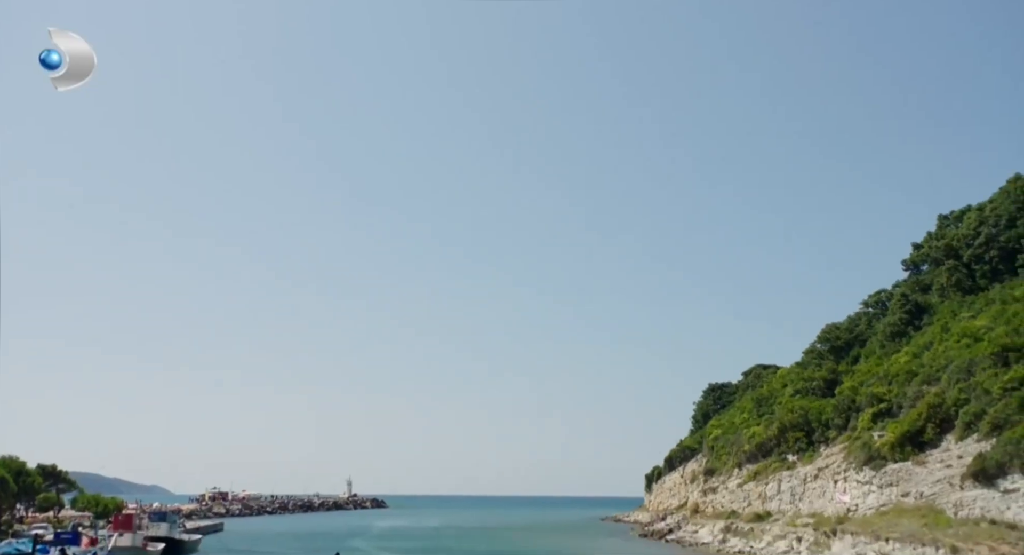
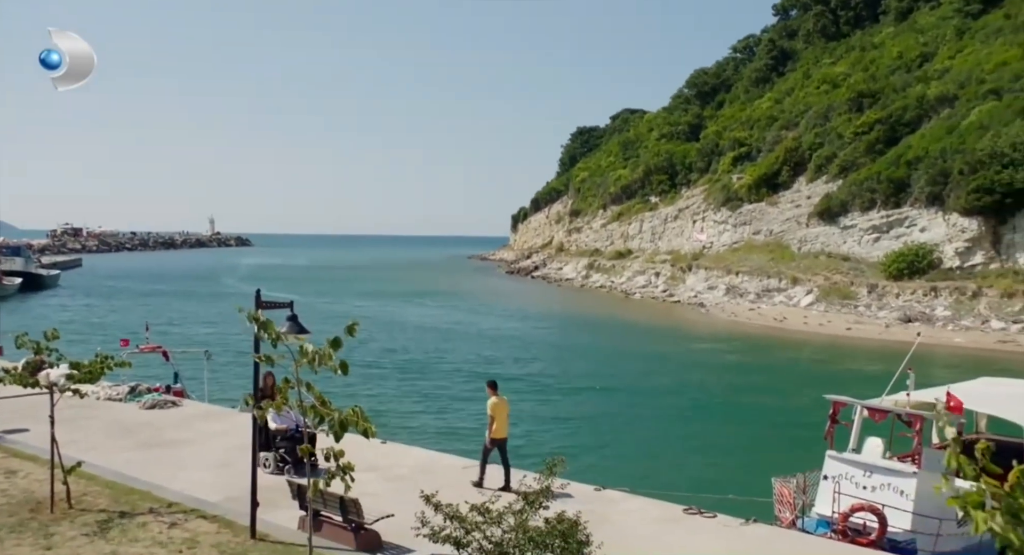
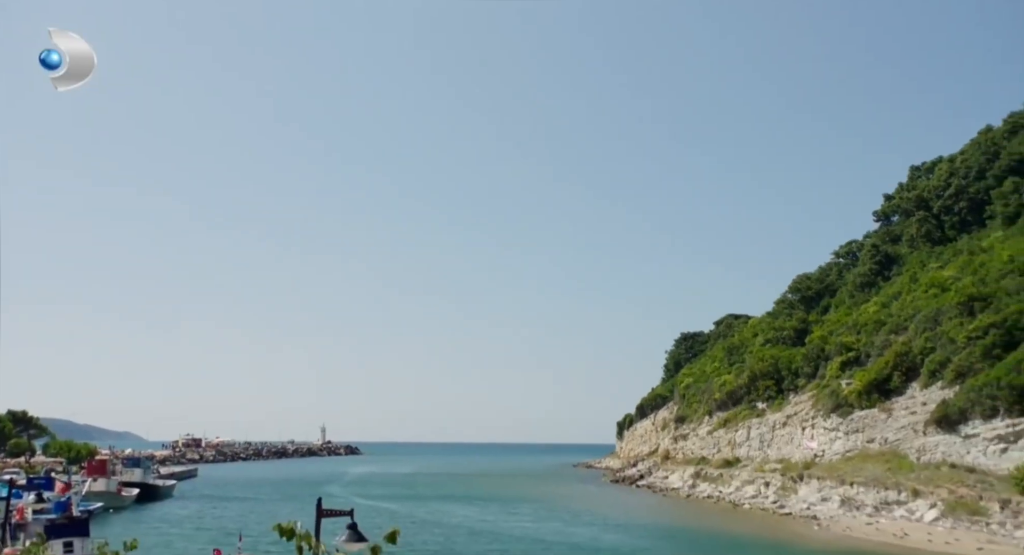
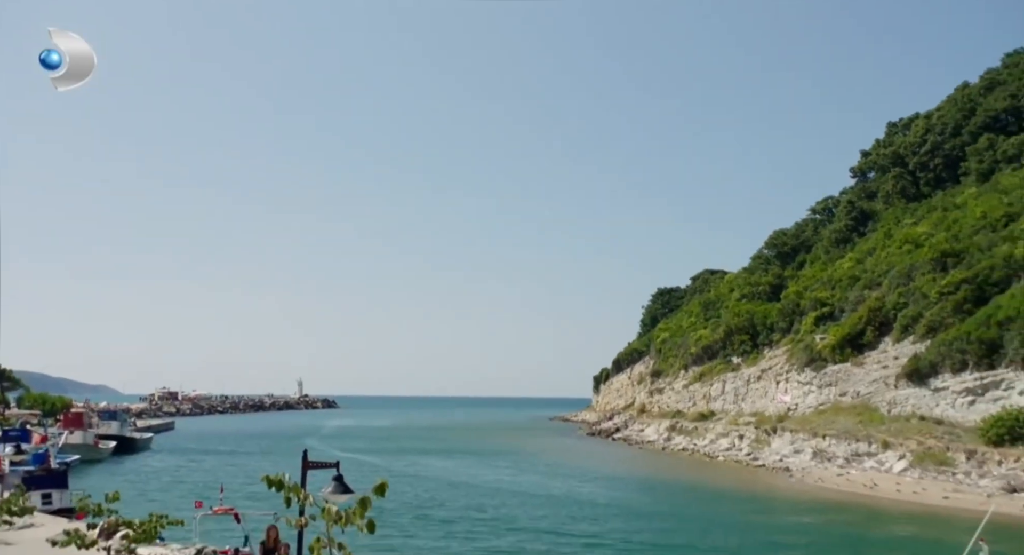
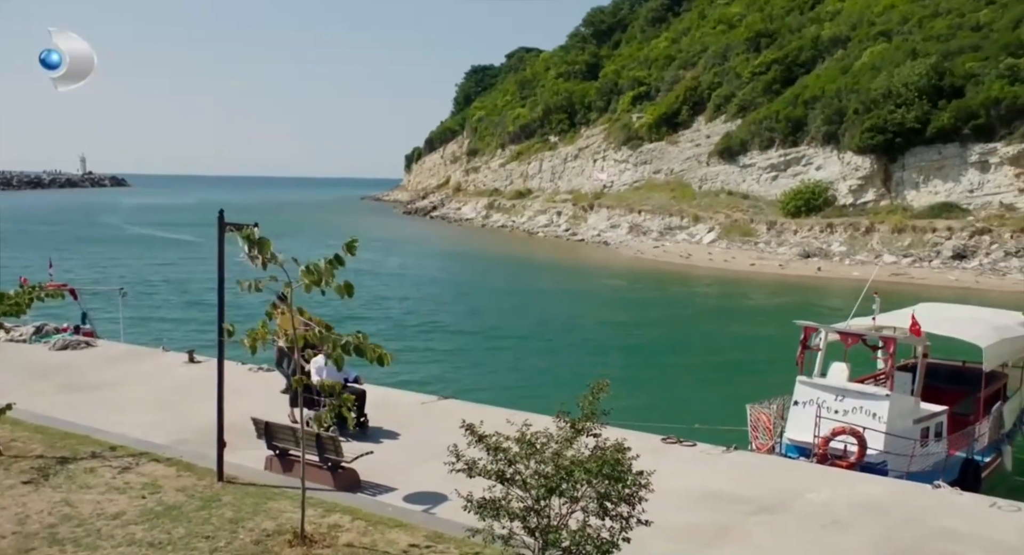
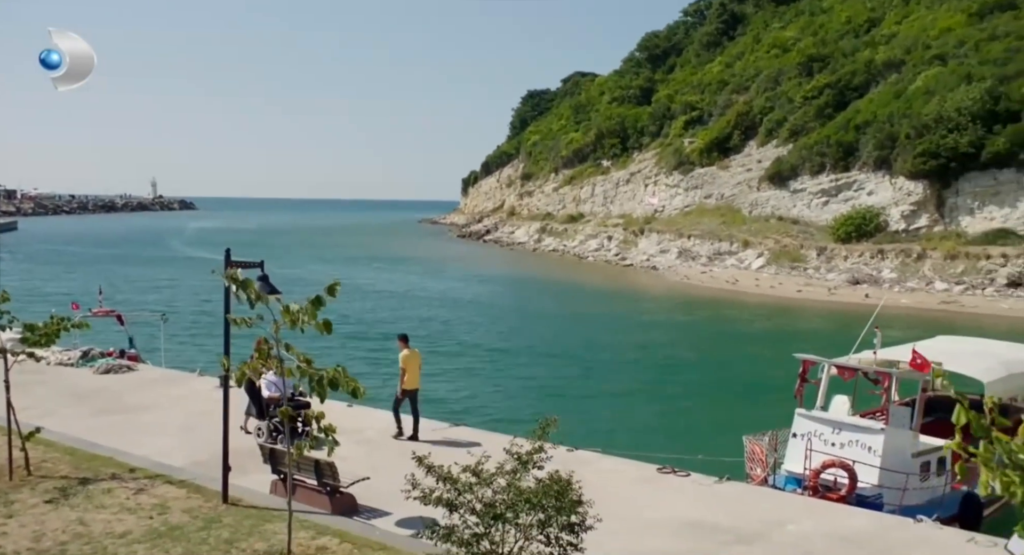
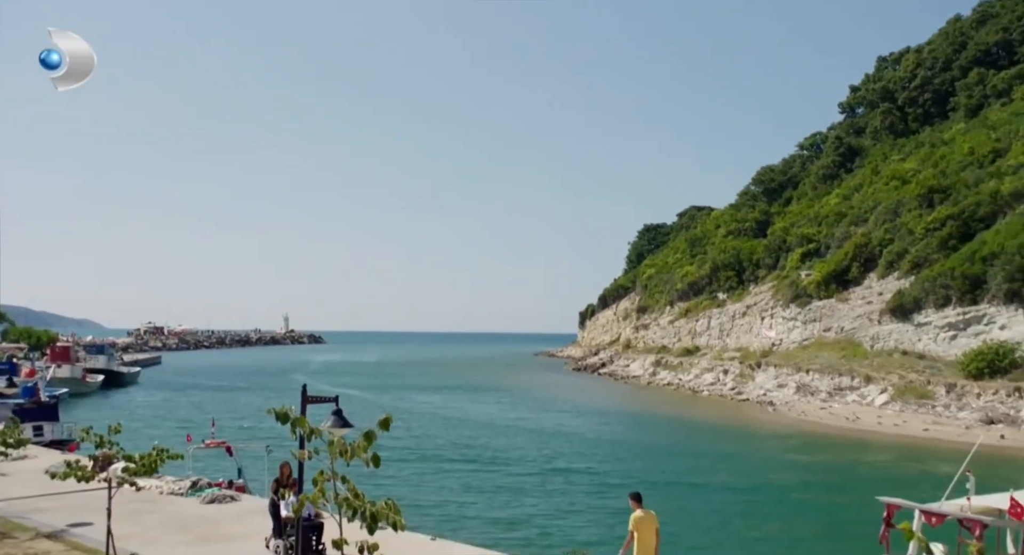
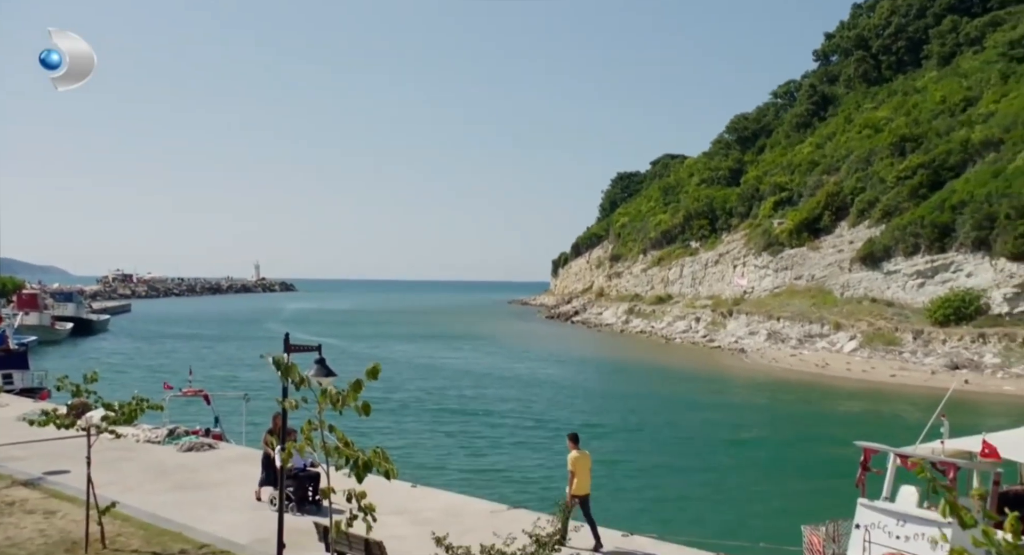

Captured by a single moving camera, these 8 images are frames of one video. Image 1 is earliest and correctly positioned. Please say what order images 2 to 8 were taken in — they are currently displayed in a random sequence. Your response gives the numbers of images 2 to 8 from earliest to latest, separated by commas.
3, 4, 7, 8, 2, 6, 5
